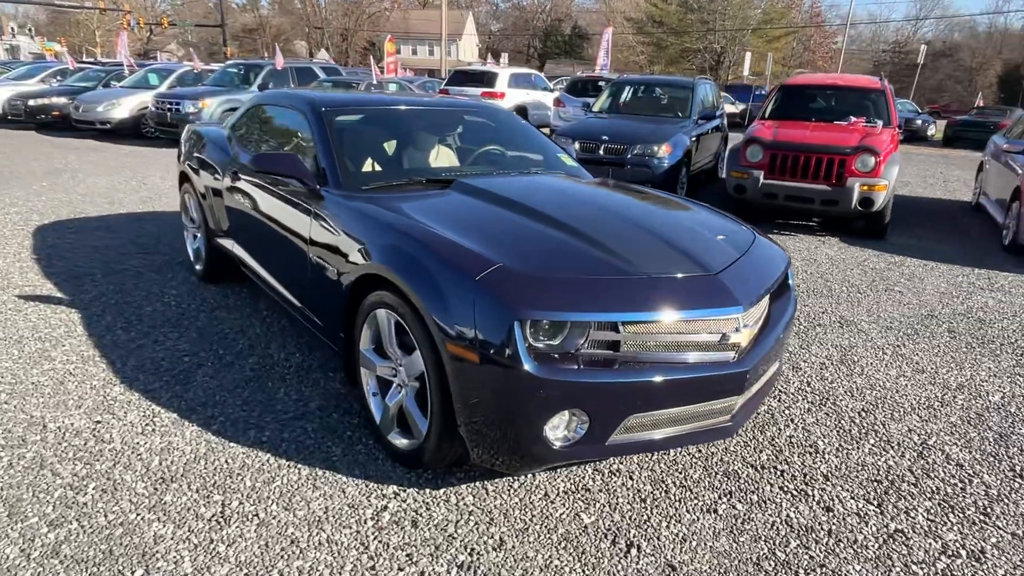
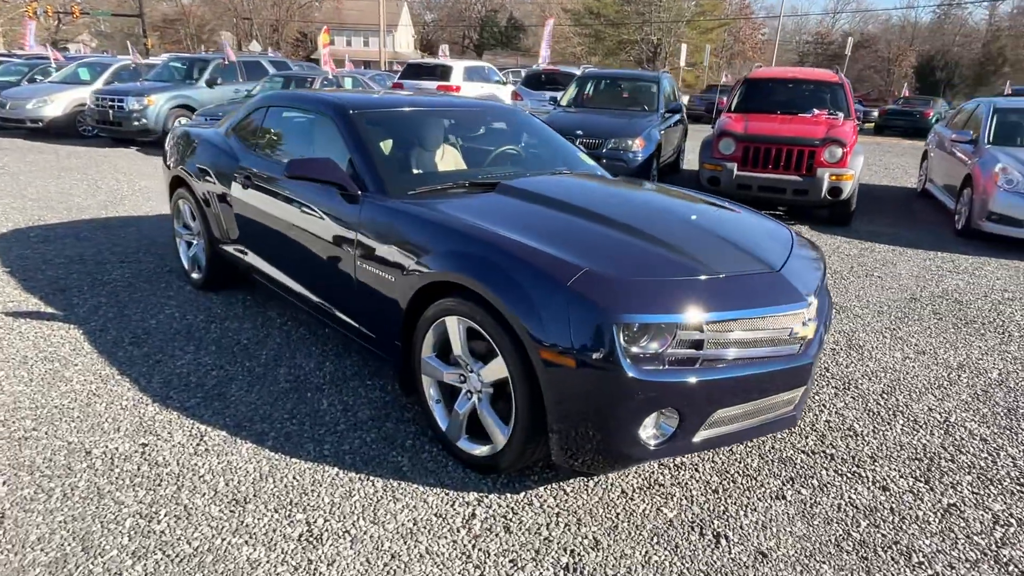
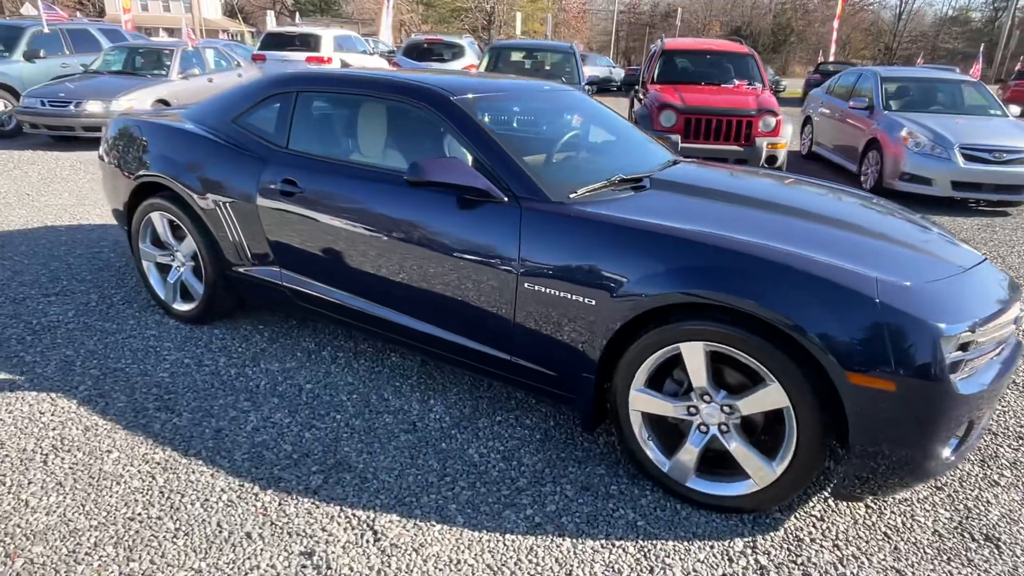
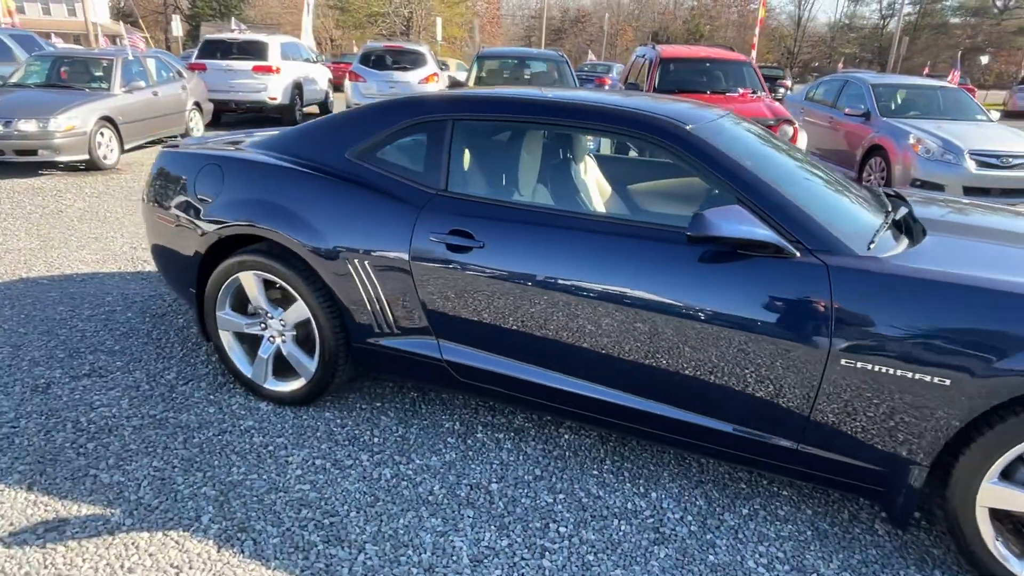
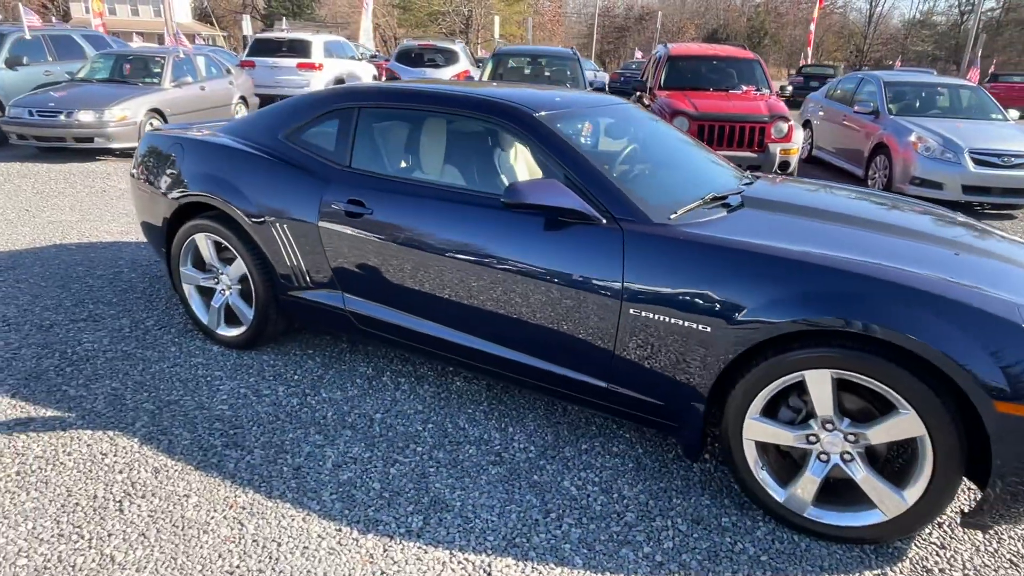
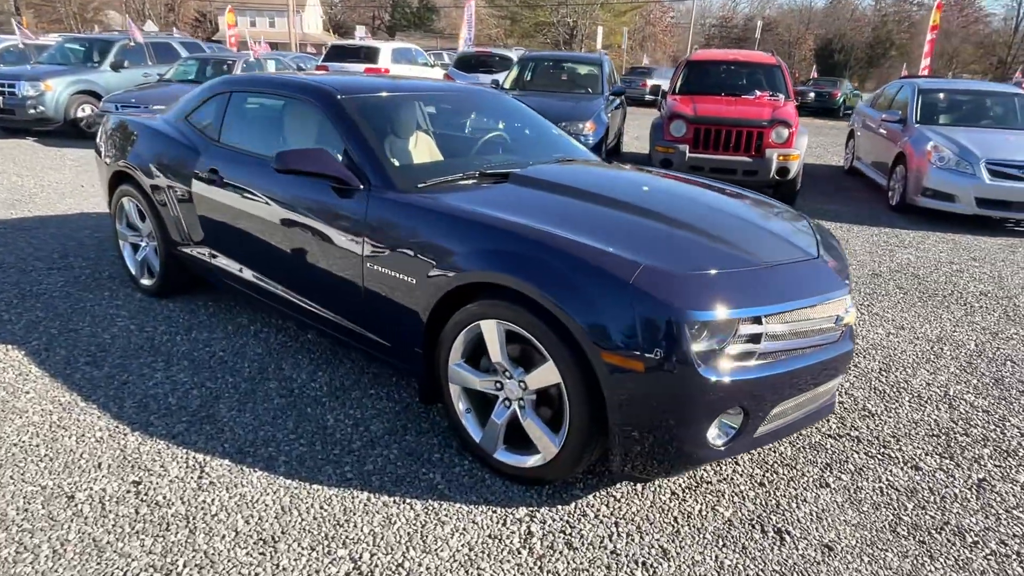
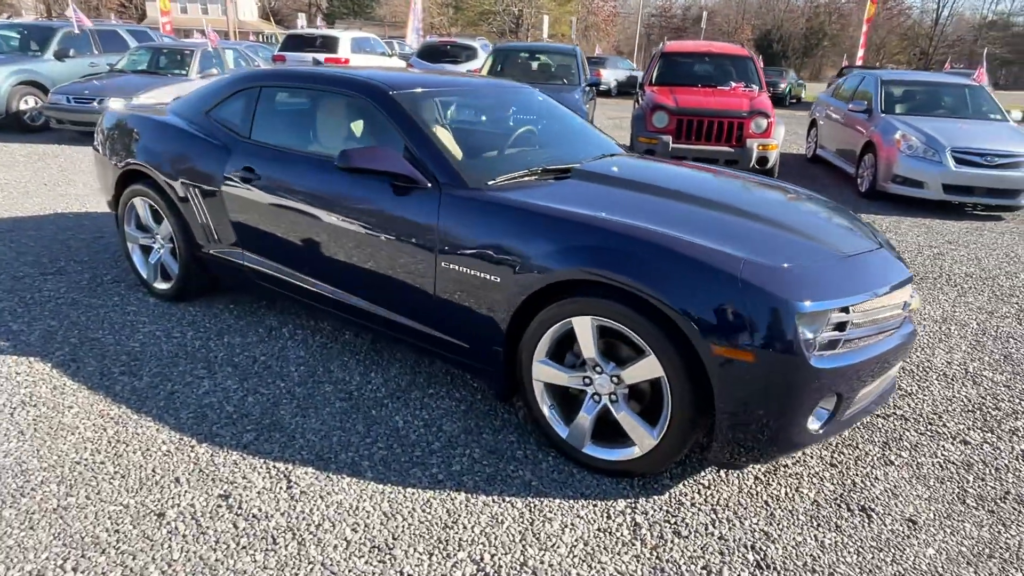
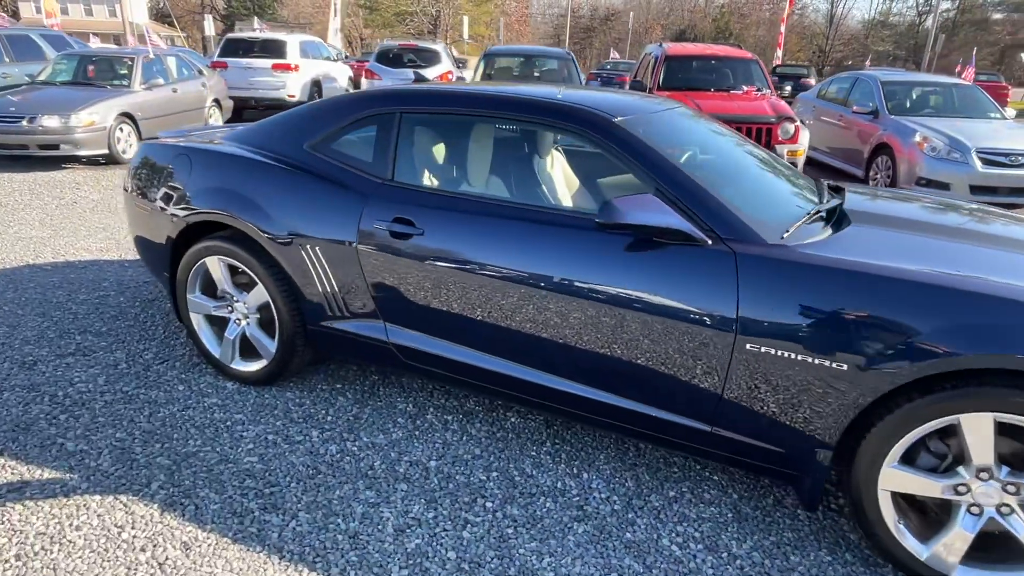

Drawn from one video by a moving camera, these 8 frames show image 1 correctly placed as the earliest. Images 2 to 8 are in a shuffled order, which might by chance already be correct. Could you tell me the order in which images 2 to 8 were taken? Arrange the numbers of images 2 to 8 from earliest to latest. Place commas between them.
2, 6, 7, 3, 5, 8, 4
